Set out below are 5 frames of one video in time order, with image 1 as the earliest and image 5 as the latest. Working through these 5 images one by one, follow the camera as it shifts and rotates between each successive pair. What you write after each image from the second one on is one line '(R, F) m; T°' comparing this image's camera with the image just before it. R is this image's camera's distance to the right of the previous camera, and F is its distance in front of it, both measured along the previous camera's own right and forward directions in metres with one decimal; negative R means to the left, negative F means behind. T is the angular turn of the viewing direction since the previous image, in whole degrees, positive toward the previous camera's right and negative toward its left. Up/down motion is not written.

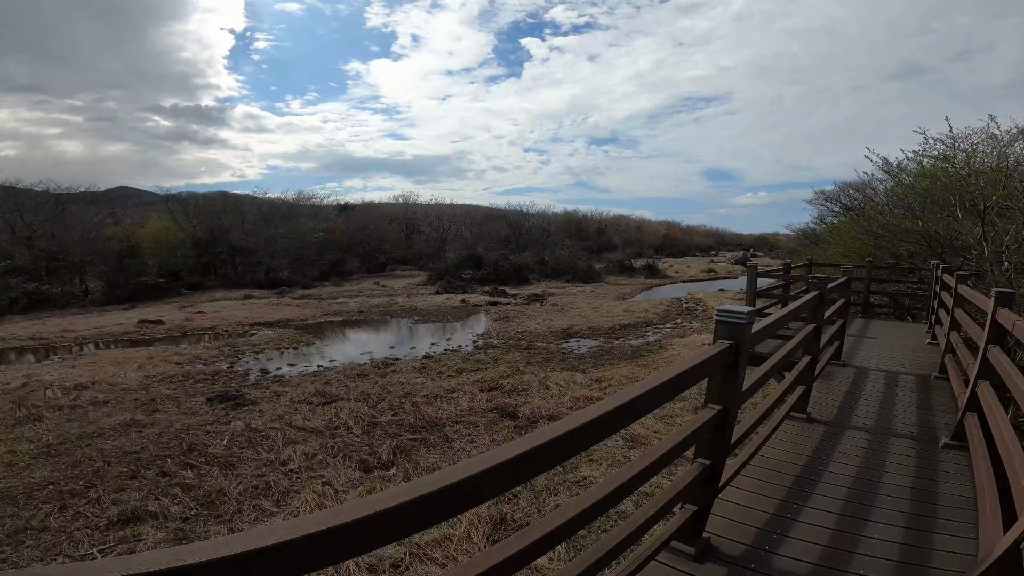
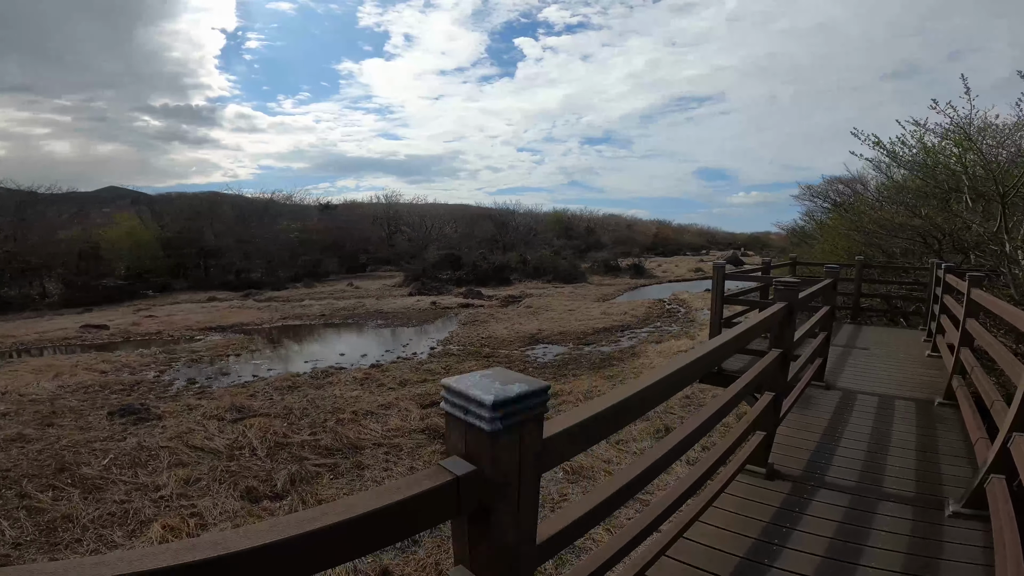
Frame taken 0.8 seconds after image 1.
(+0.6, +0.8) m; +1°
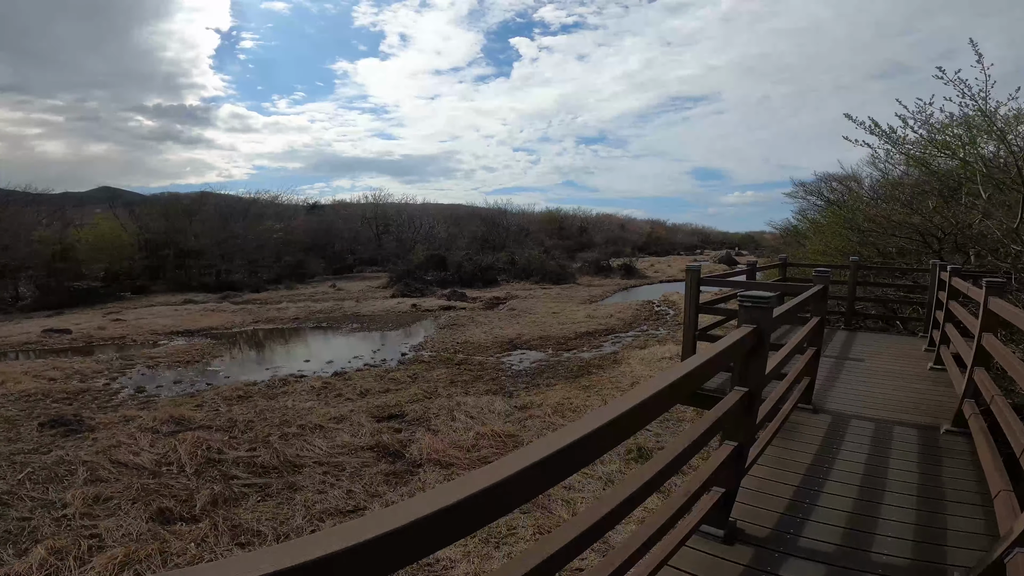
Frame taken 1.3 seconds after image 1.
(+0.3, +0.5) m; 0°
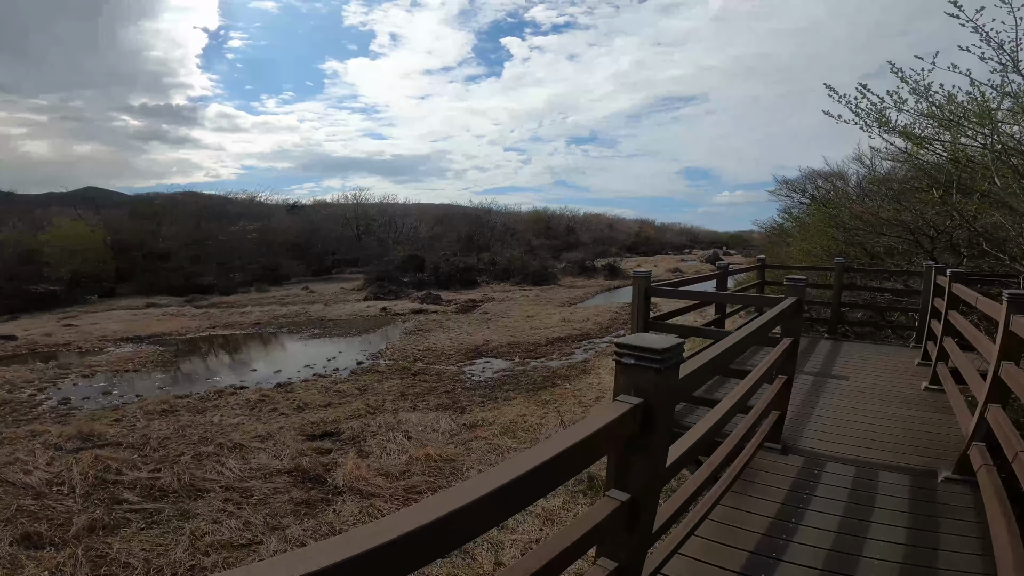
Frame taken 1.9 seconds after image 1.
(+0.4, +0.6) m; +1°
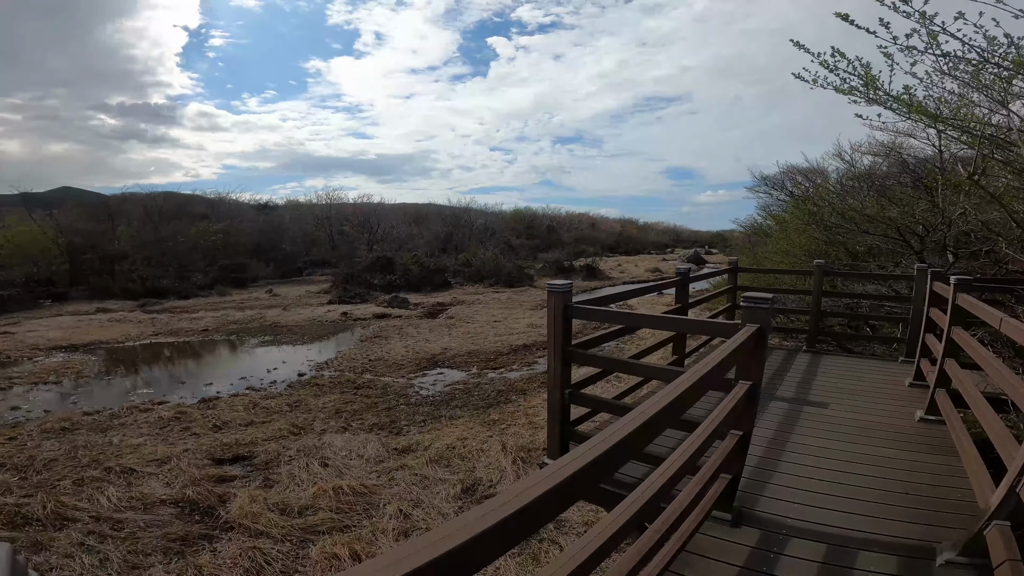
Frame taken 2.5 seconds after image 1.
(+0.4, +0.6) m; +1°
